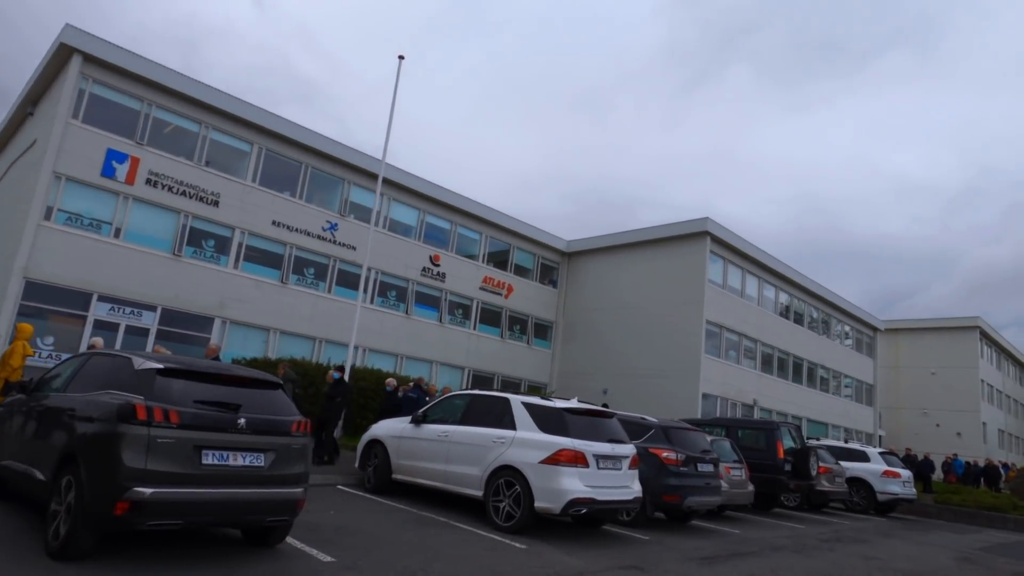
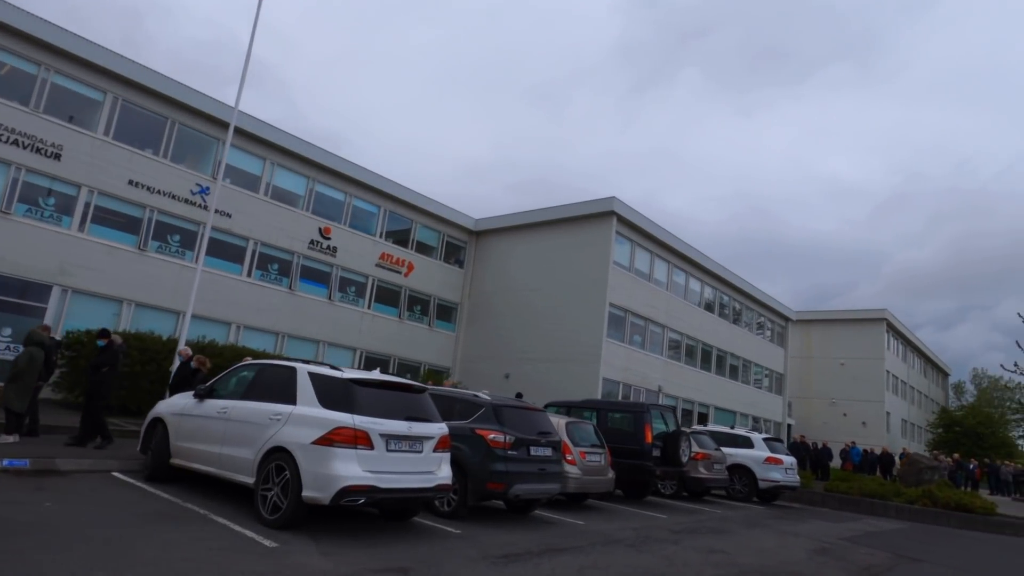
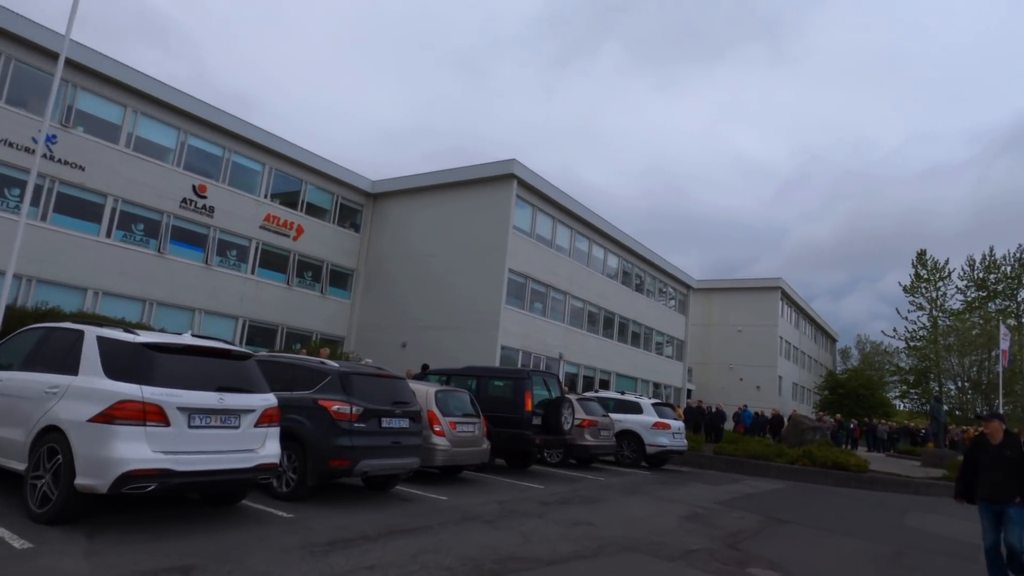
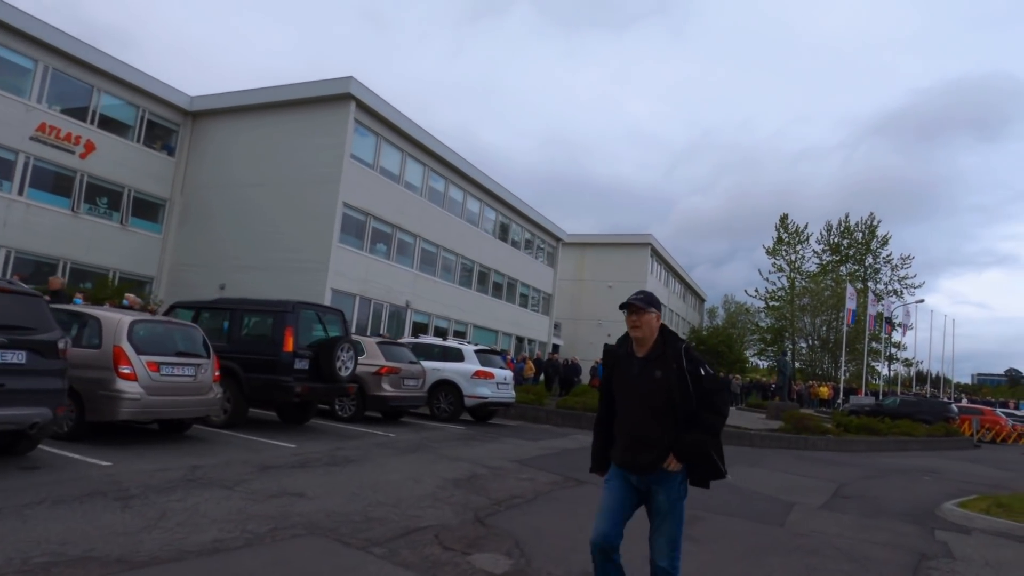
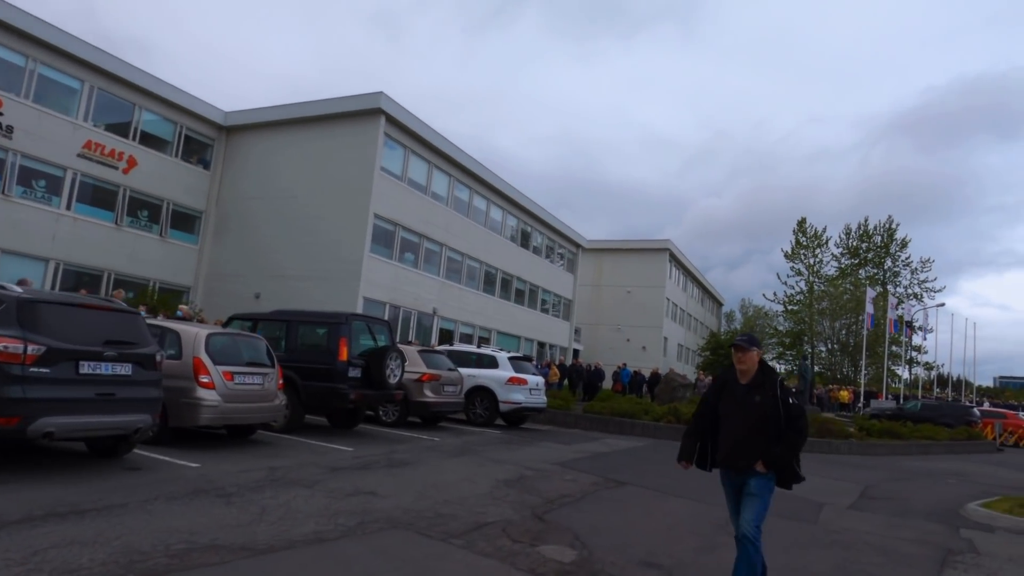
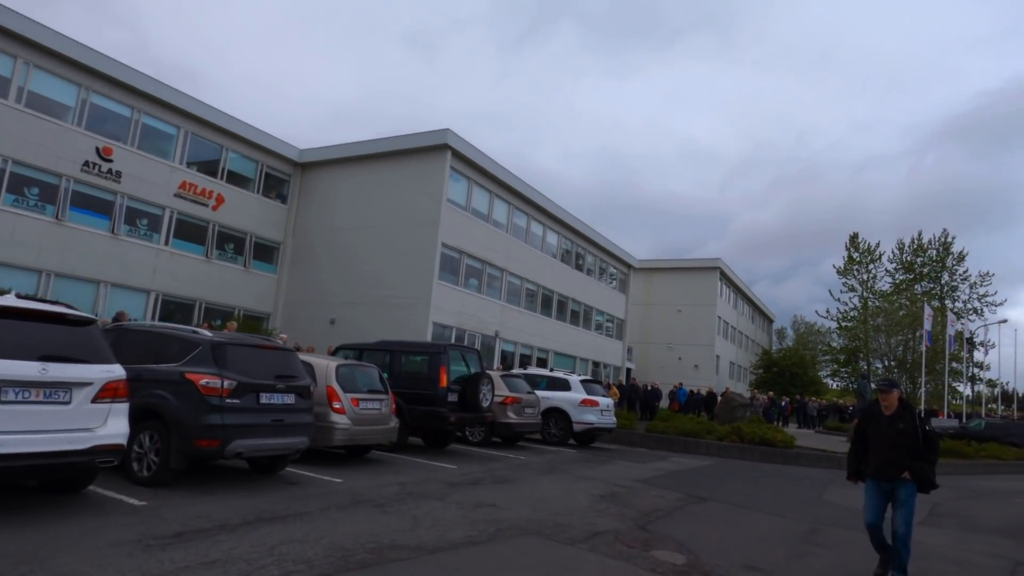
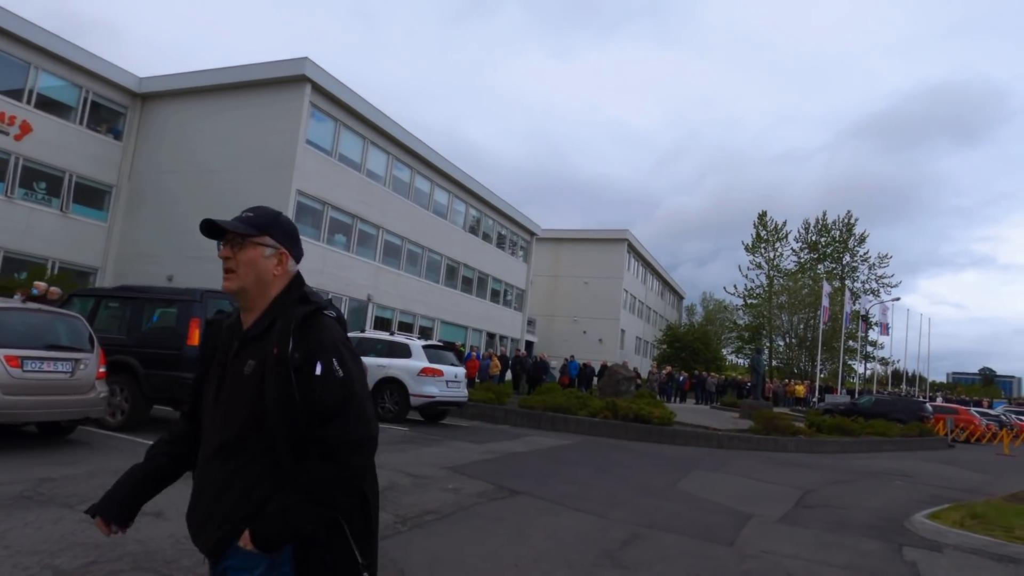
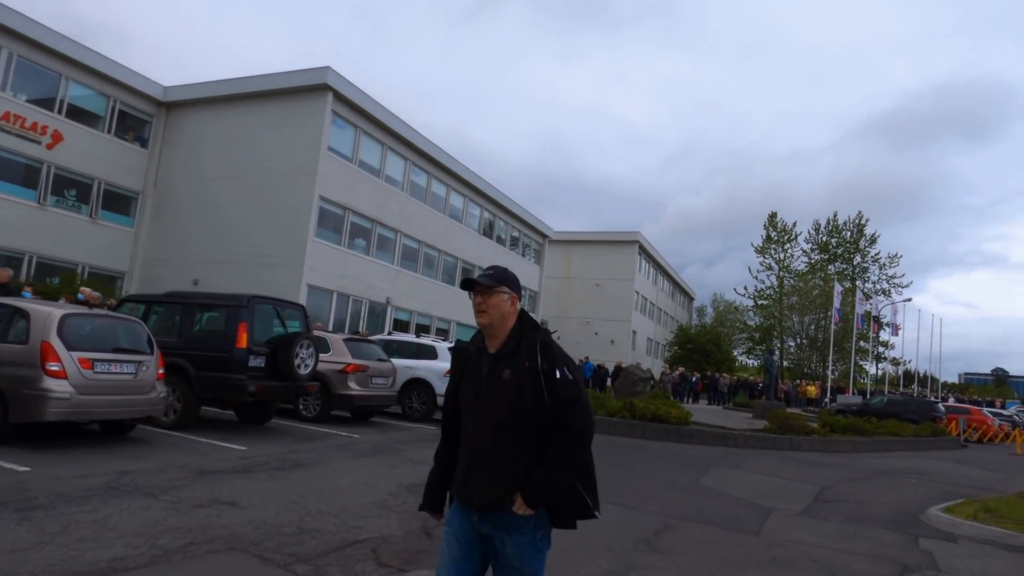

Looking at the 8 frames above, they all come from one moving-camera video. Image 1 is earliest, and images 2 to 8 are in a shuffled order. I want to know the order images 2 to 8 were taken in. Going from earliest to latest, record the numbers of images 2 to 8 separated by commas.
2, 3, 6, 5, 4, 8, 7
